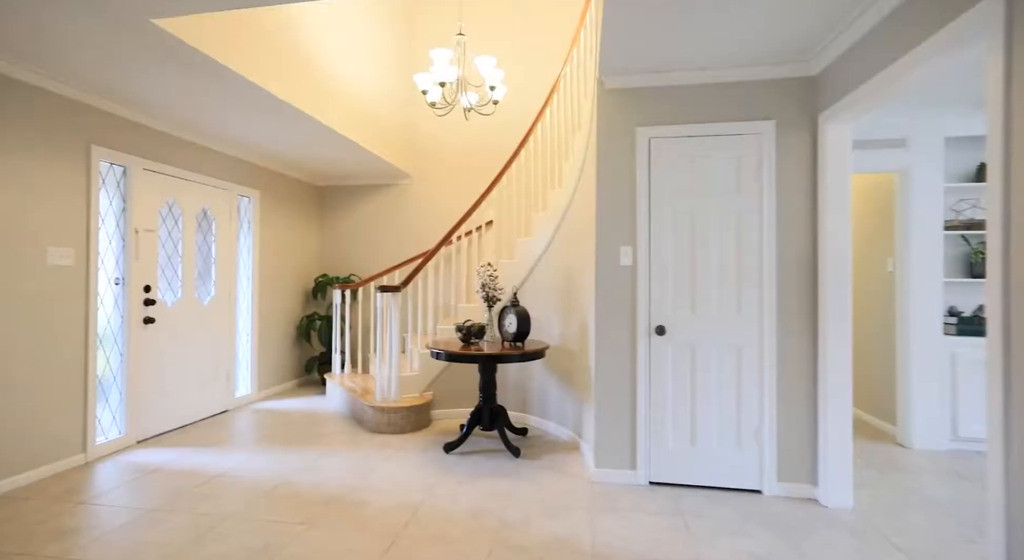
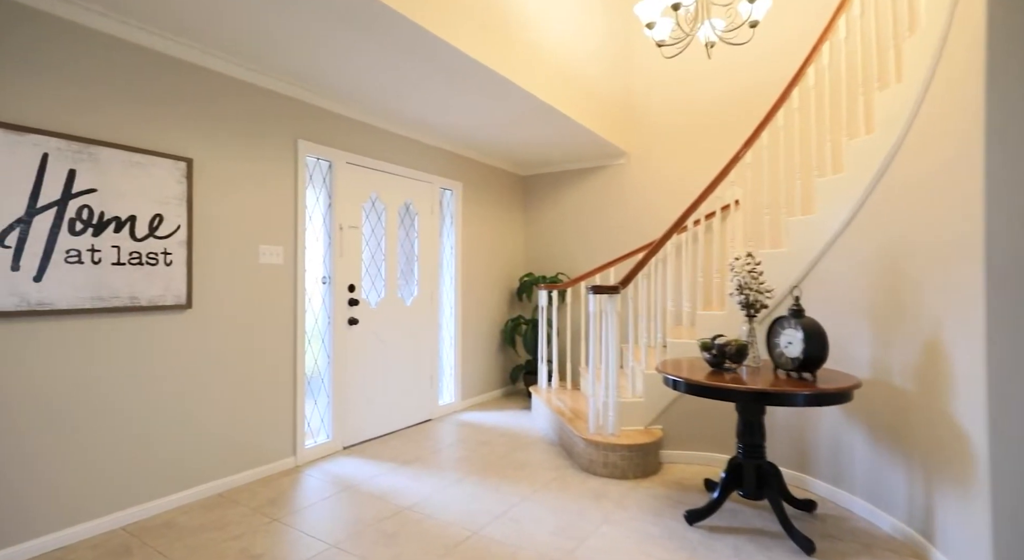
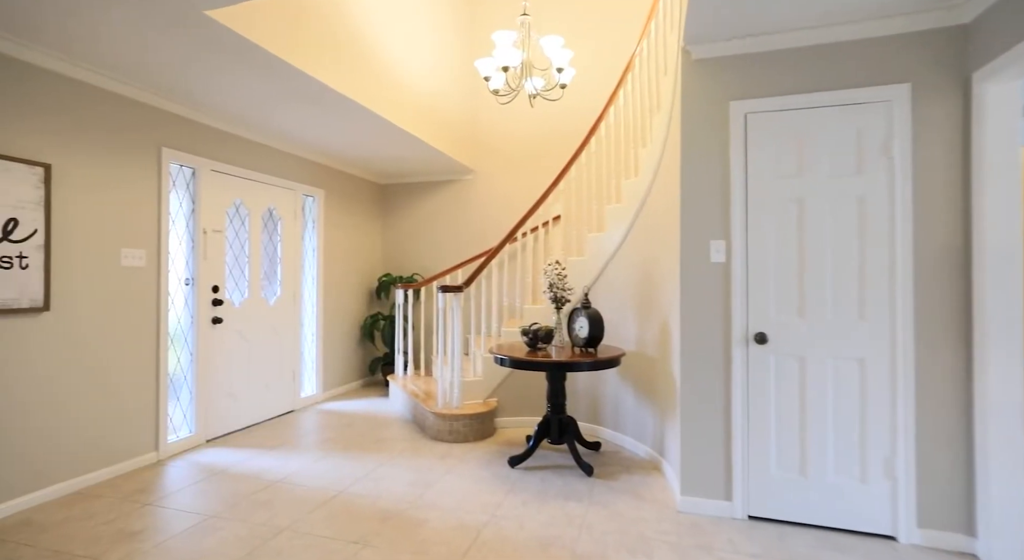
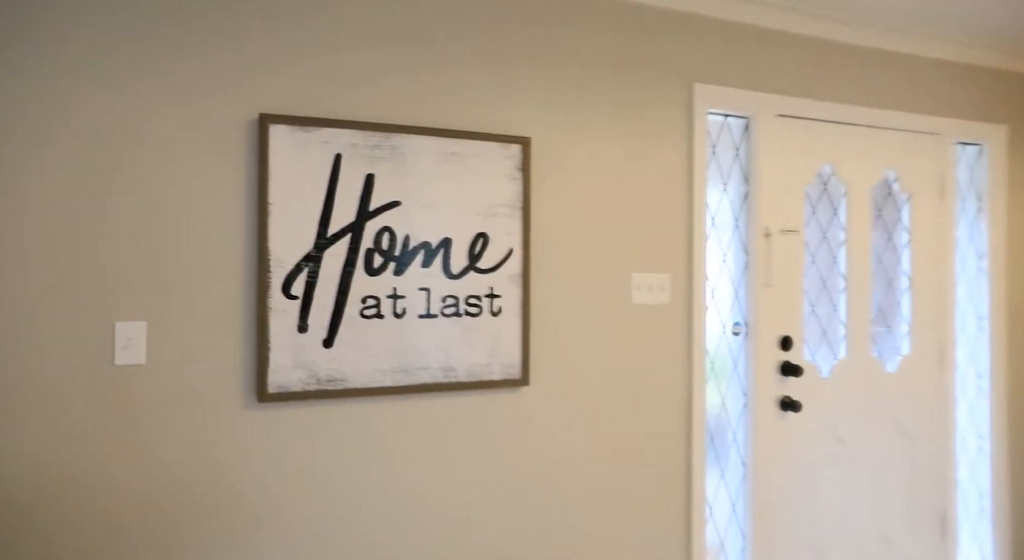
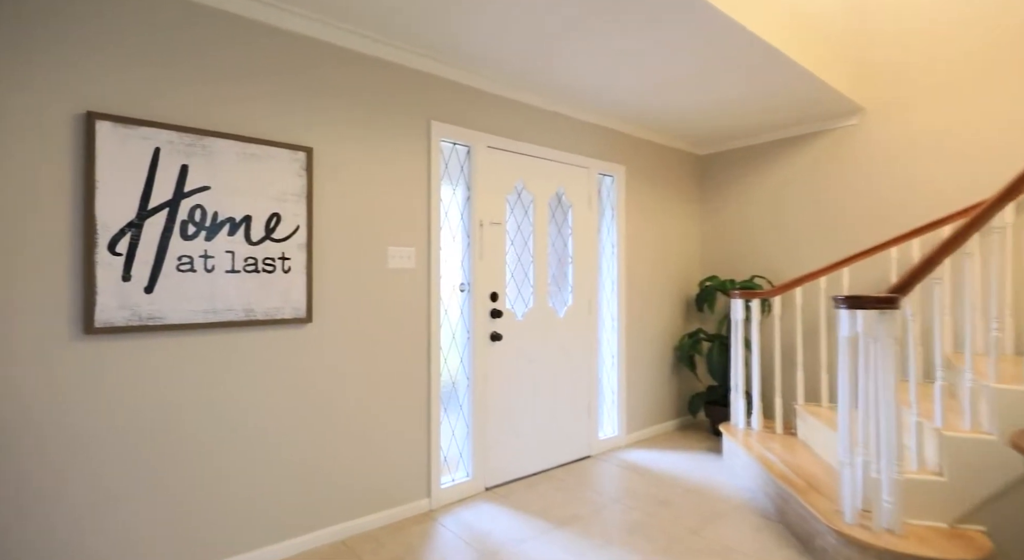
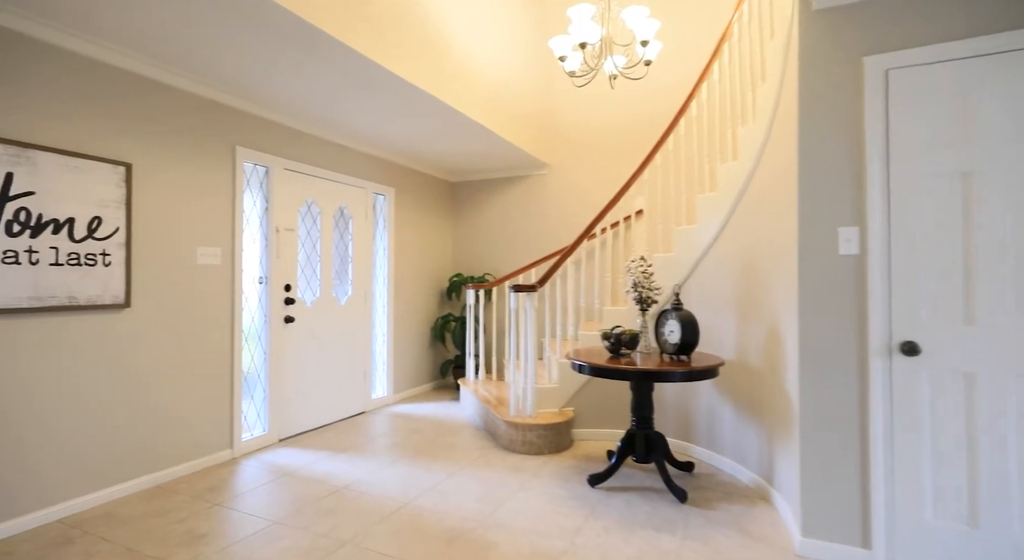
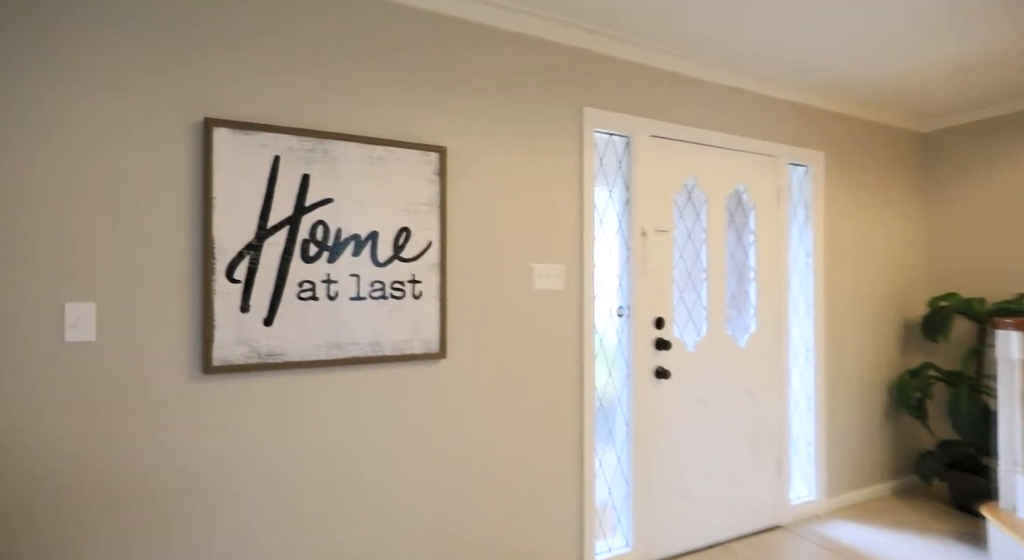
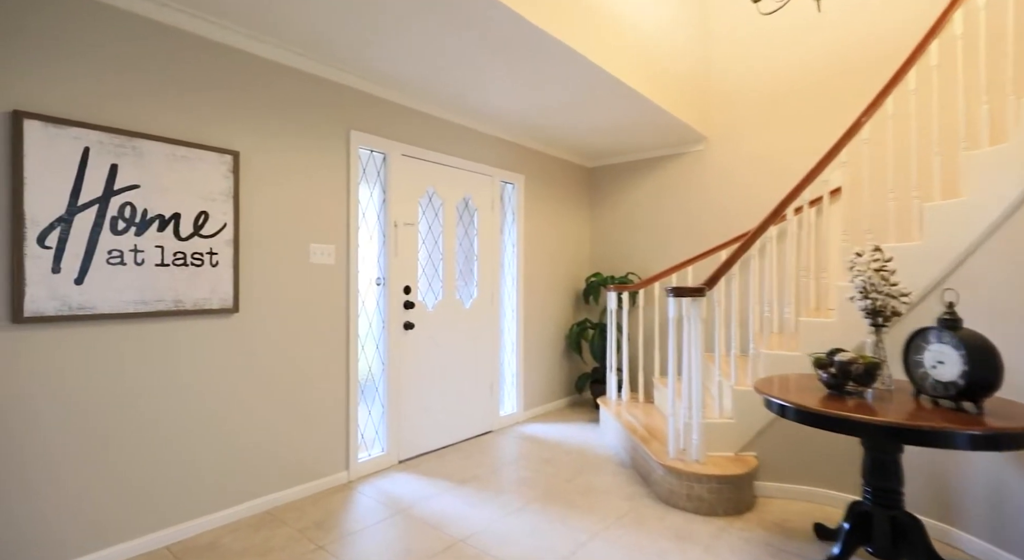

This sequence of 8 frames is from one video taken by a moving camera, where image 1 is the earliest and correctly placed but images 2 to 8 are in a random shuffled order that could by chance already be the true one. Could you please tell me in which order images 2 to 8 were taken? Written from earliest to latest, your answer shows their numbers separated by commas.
3, 6, 2, 8, 5, 7, 4
